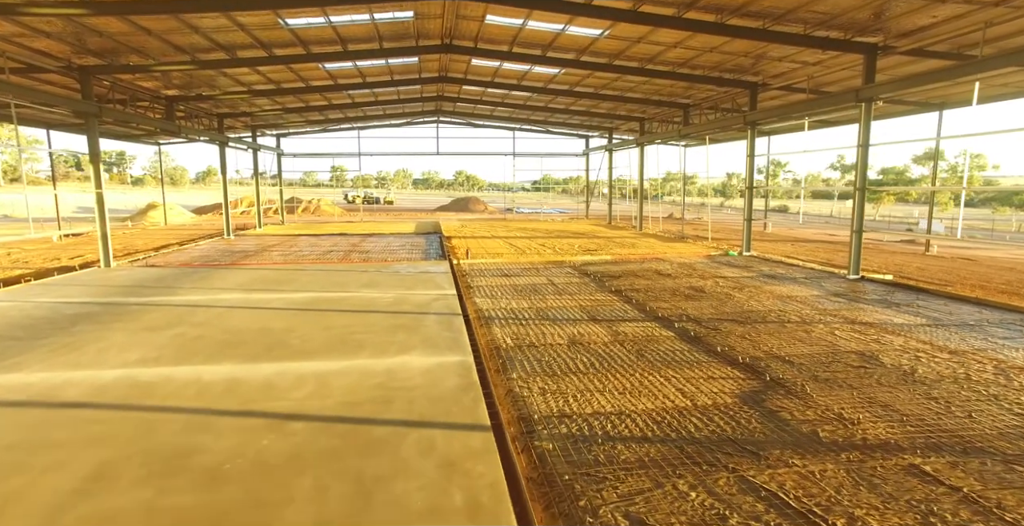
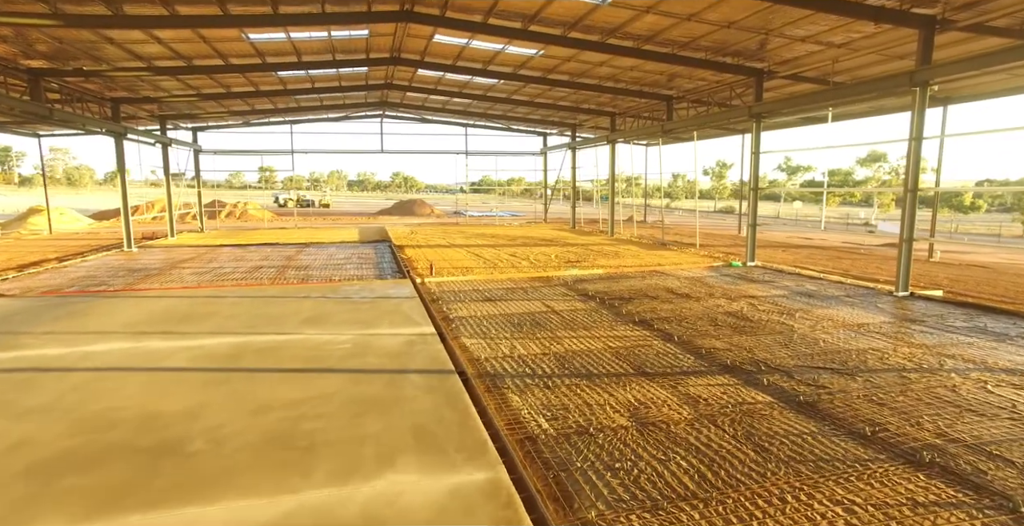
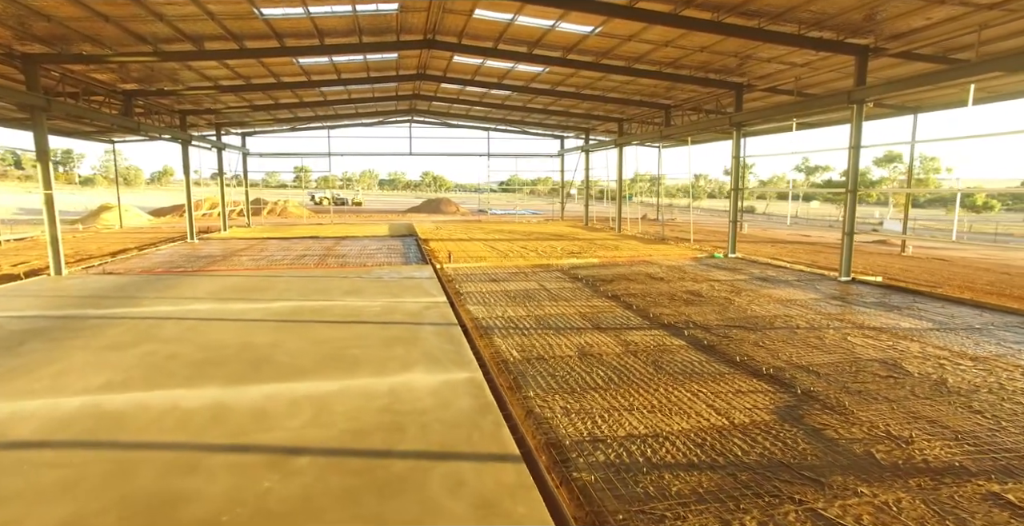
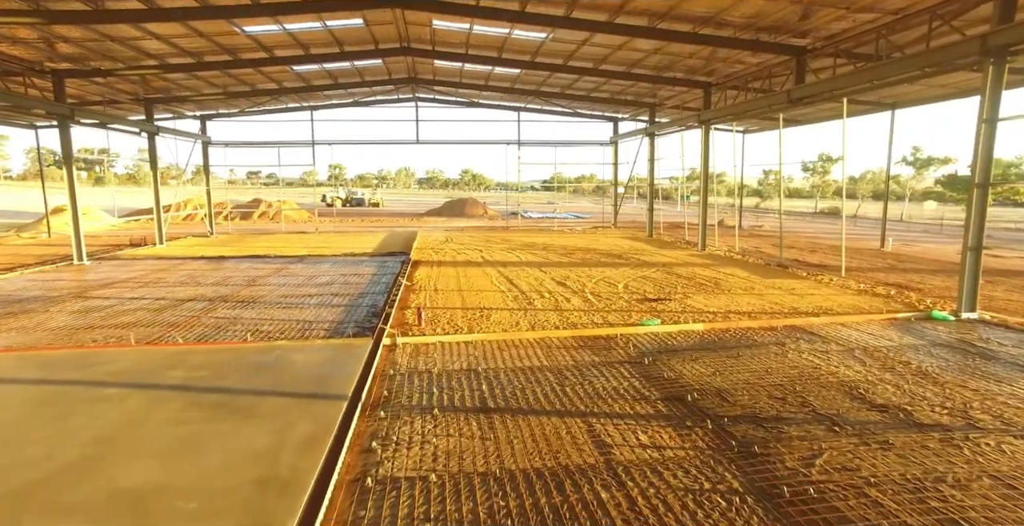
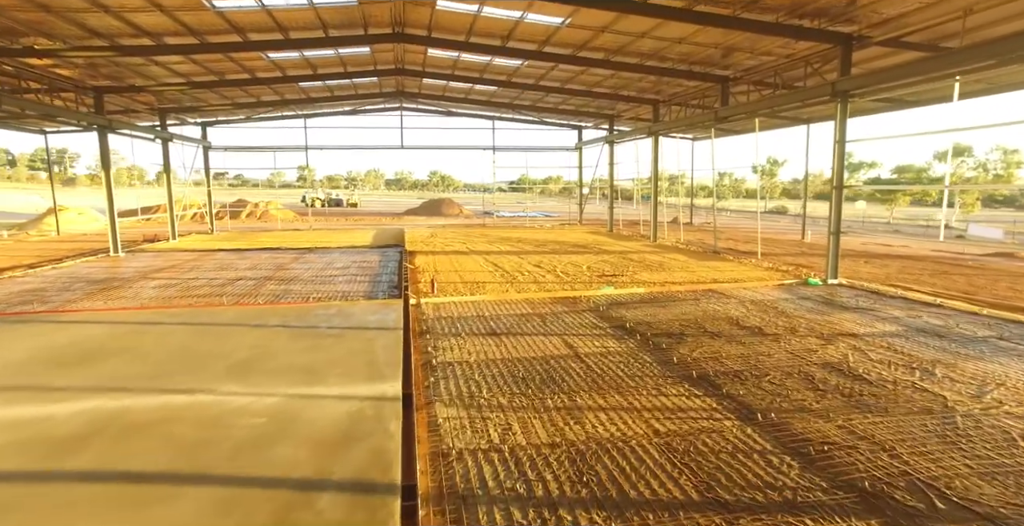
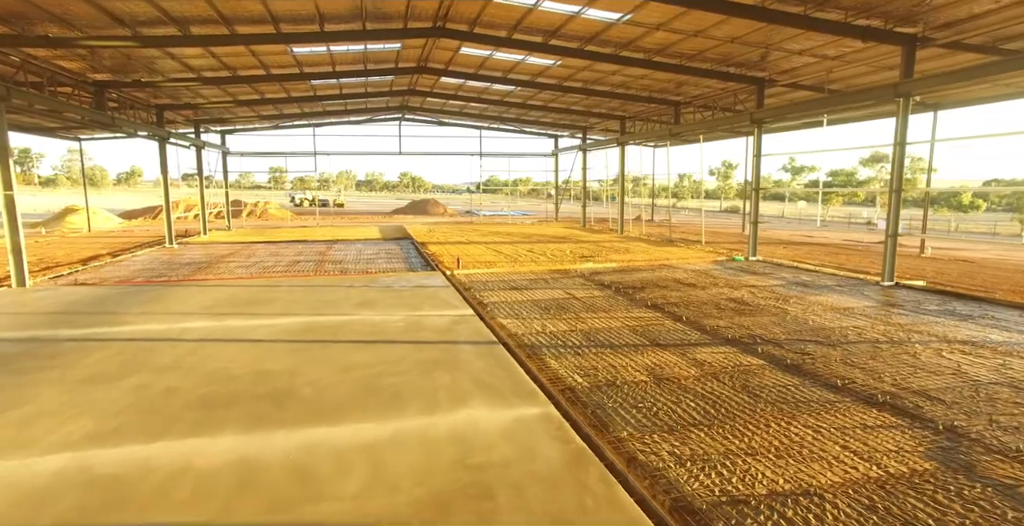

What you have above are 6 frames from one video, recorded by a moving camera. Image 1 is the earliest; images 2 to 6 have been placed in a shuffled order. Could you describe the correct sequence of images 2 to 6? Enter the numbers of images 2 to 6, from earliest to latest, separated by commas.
3, 6, 2, 5, 4
